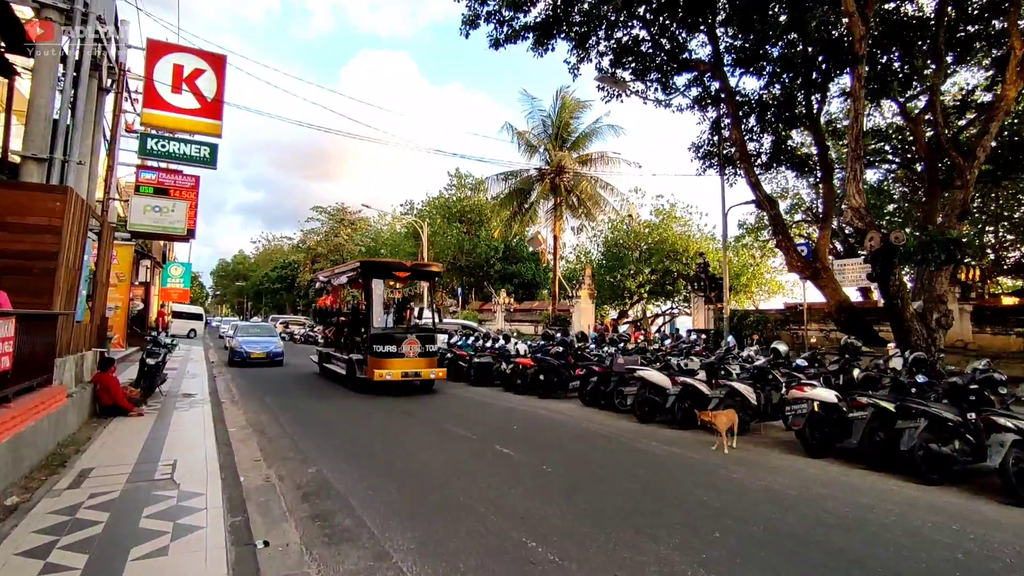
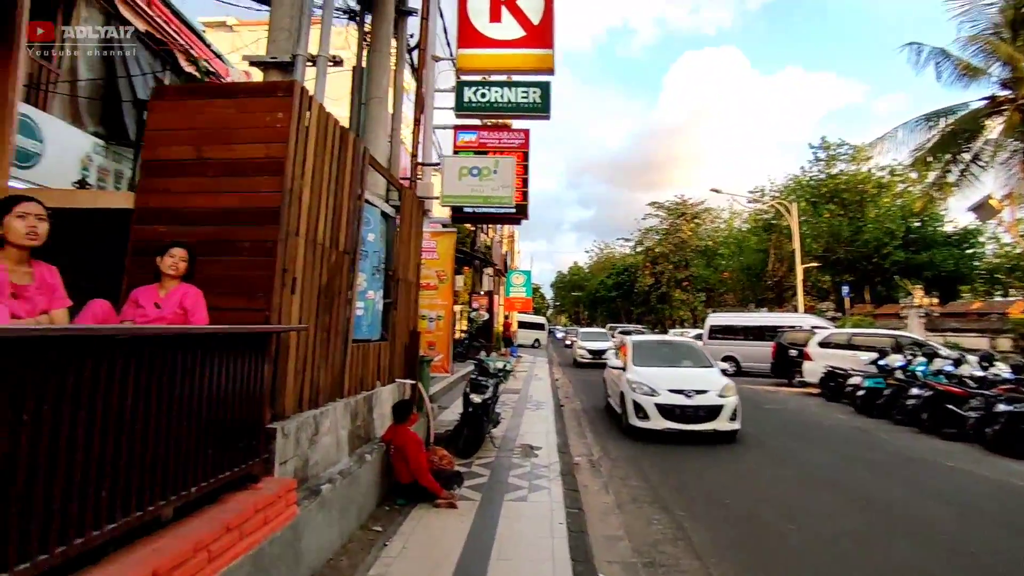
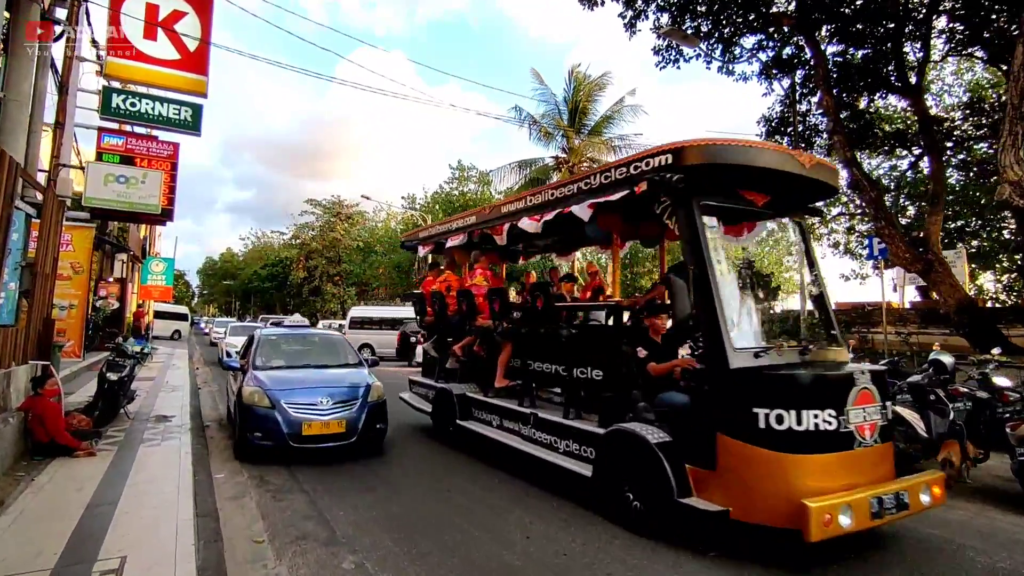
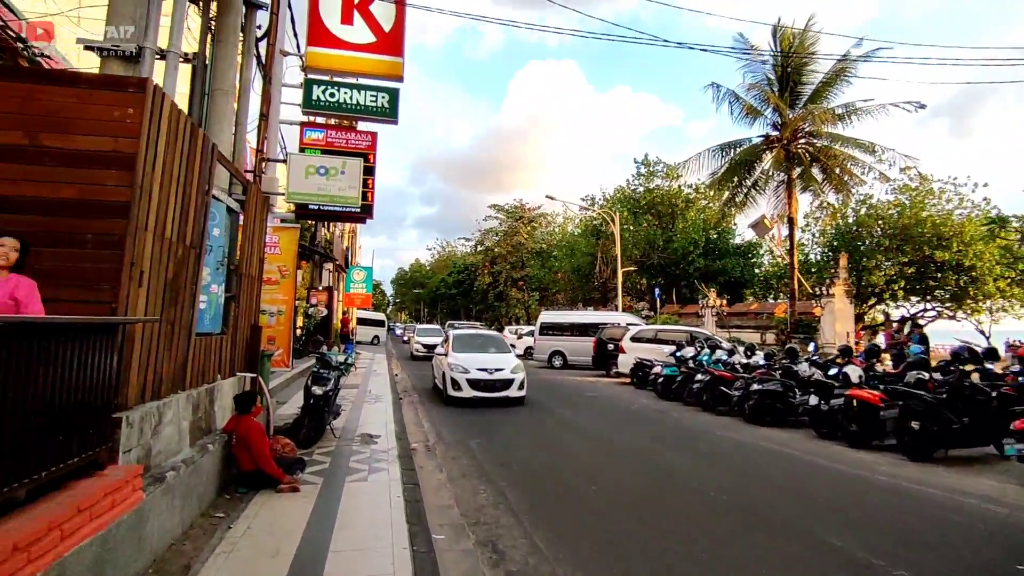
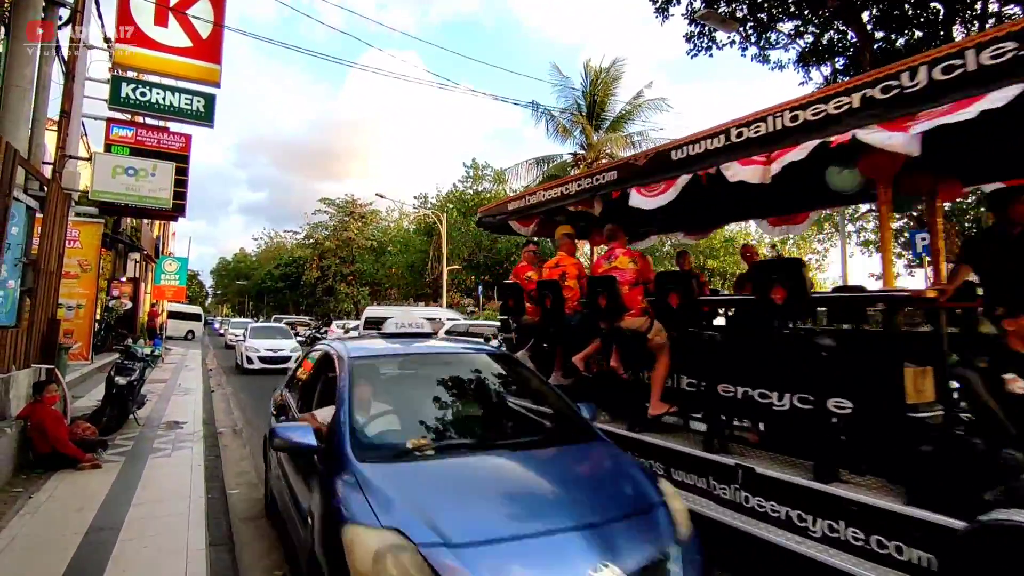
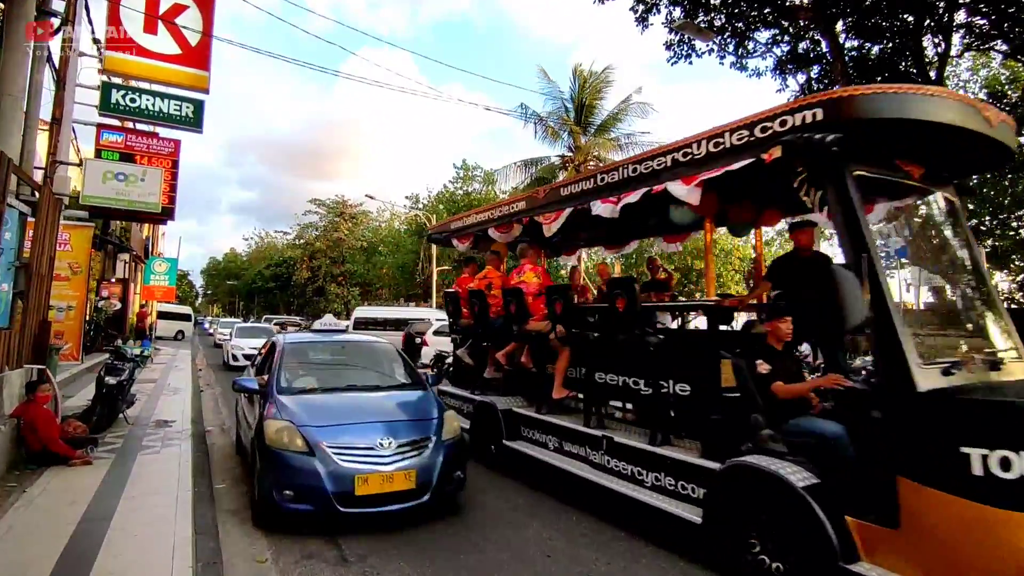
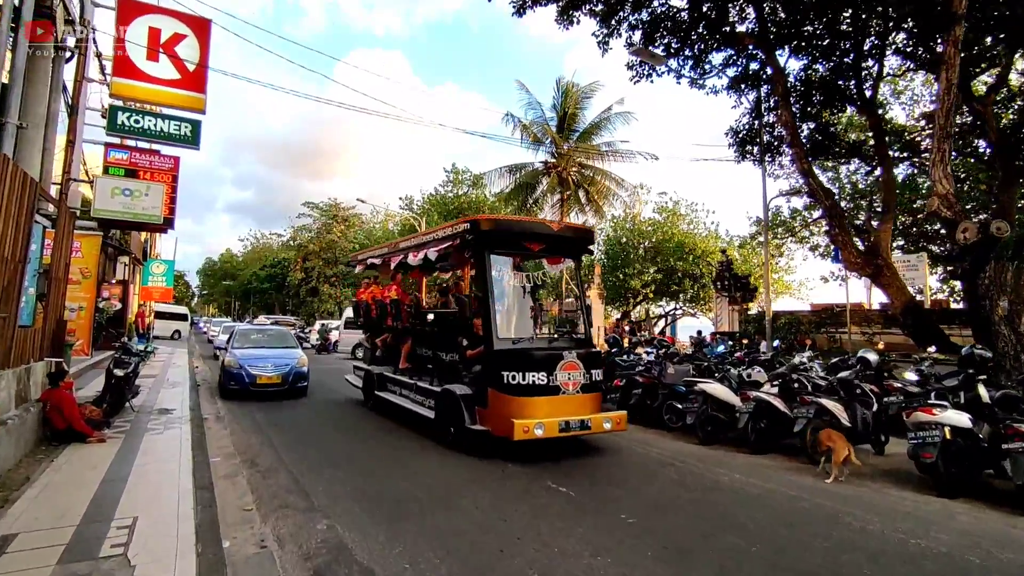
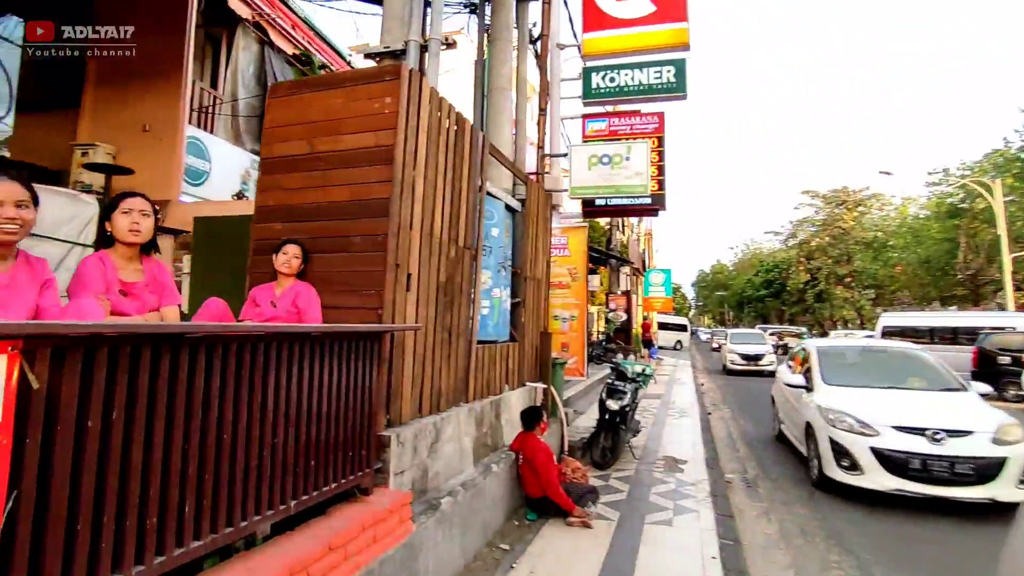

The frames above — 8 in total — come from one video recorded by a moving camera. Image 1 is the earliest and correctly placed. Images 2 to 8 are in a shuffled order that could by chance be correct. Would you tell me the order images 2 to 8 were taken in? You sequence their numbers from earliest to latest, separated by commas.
7, 3, 6, 5, 4, 2, 8
